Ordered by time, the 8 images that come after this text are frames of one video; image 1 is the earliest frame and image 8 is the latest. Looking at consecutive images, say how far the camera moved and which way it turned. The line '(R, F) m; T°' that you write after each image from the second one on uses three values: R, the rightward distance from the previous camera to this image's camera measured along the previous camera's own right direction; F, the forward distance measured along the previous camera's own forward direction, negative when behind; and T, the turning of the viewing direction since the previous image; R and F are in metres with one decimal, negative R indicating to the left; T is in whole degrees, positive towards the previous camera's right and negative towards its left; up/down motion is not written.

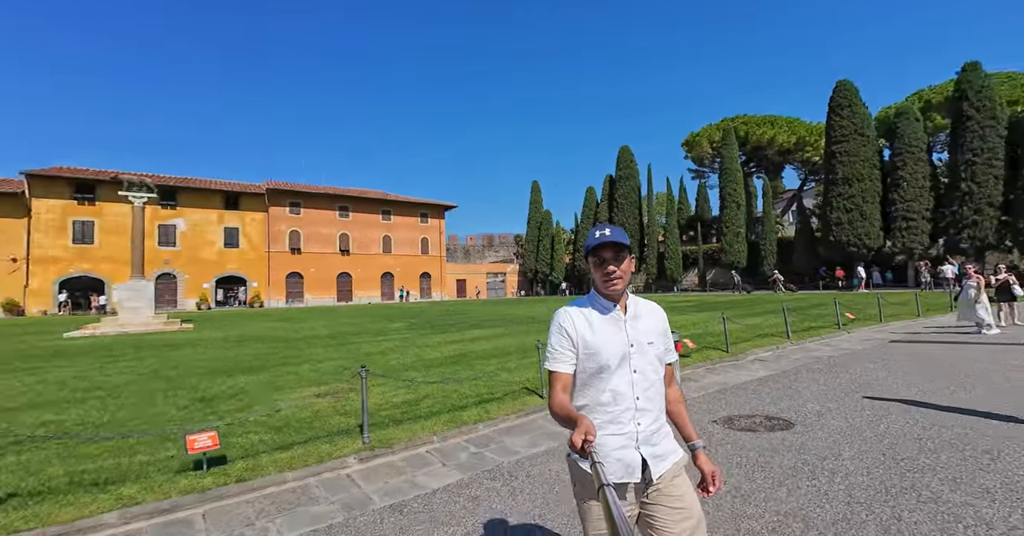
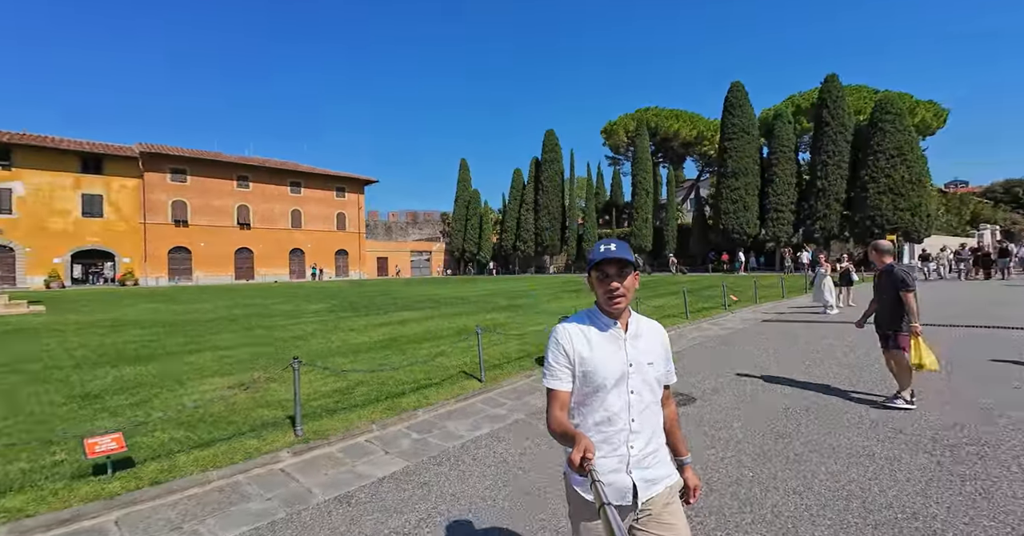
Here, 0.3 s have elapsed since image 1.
(-0.3, 0.0) m; +10°
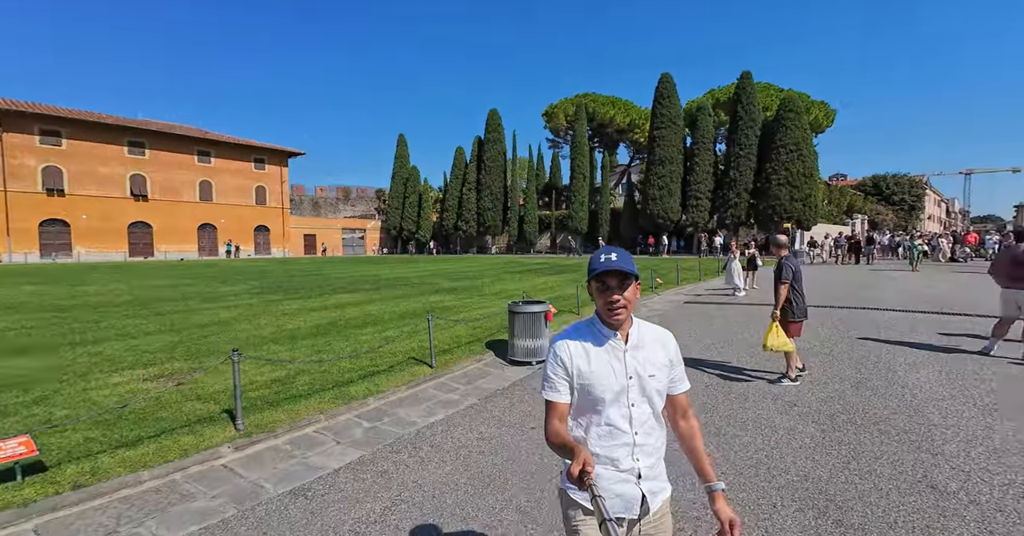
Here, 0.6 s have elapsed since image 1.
(-0.2, 0.0) m; +8°
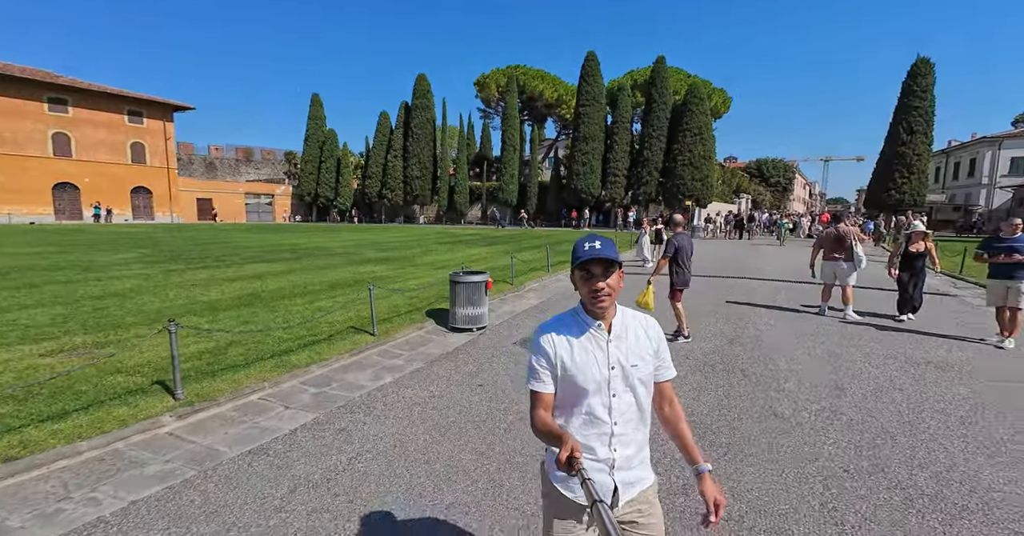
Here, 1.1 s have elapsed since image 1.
(-0.3, -0.3) m; +10°
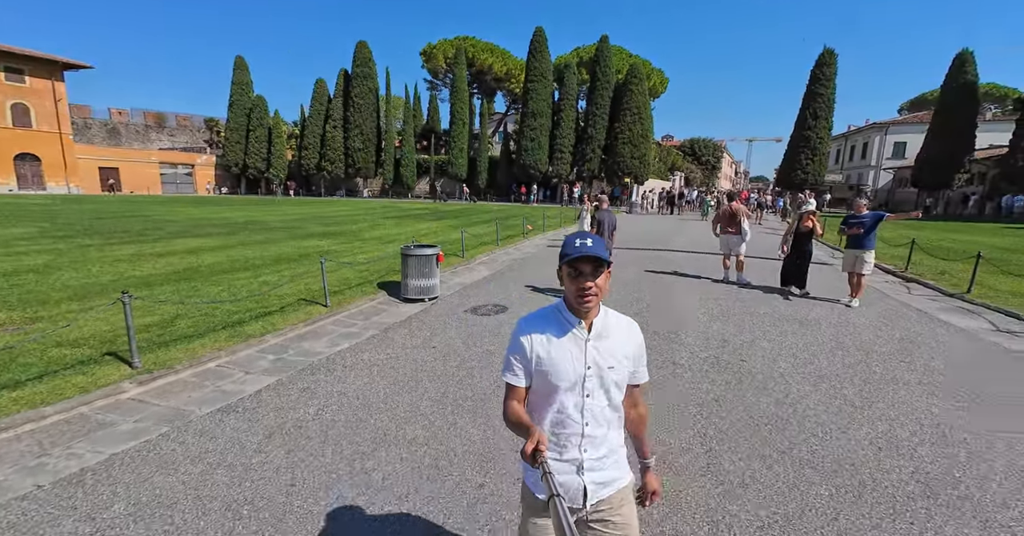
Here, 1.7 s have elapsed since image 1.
(-0.1, -0.5) m; +7°
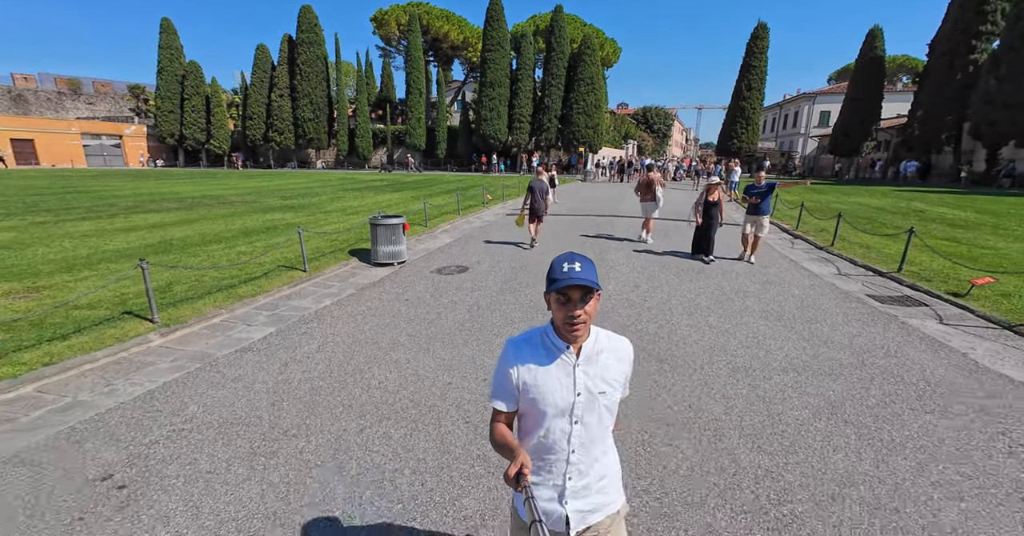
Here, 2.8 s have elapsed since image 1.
(0.0, -1.3) m; +5°
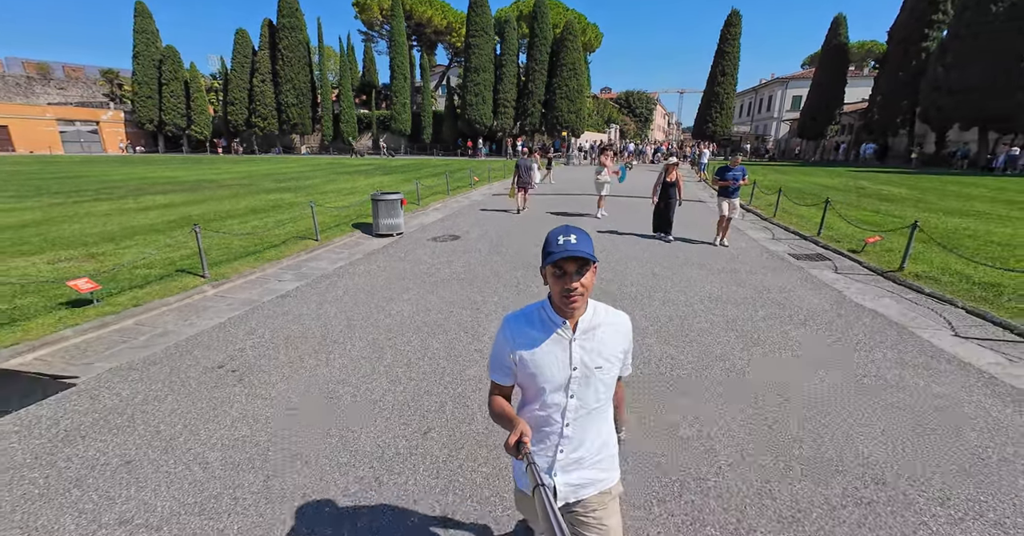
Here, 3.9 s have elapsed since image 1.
(0.0, -1.4) m; +2°
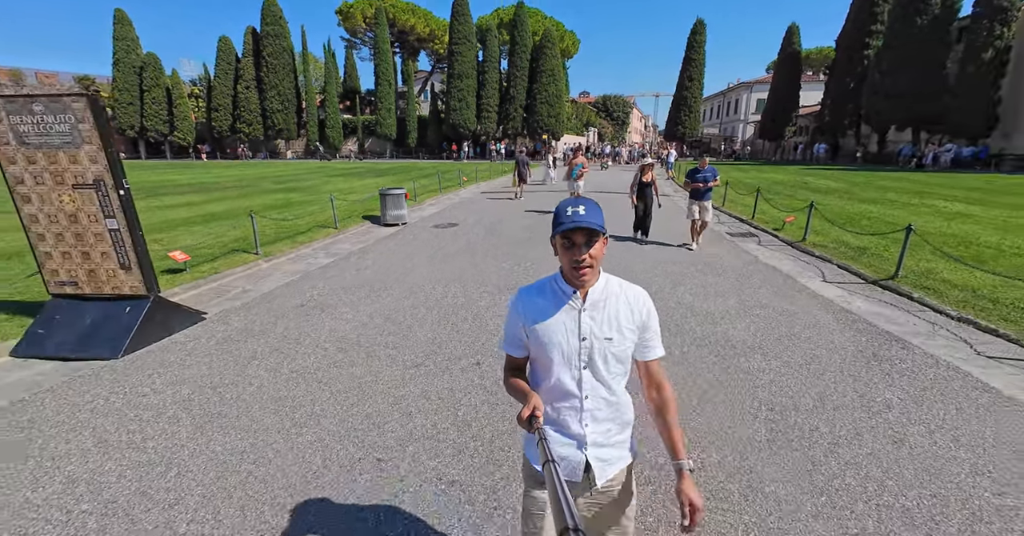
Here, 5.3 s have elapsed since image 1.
(-0.2, -1.9) m; +2°
